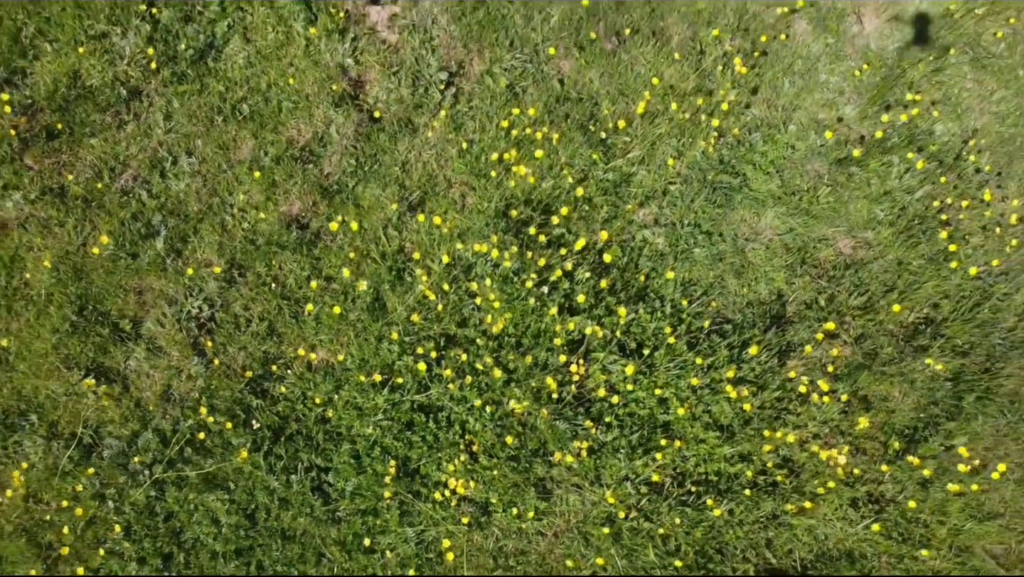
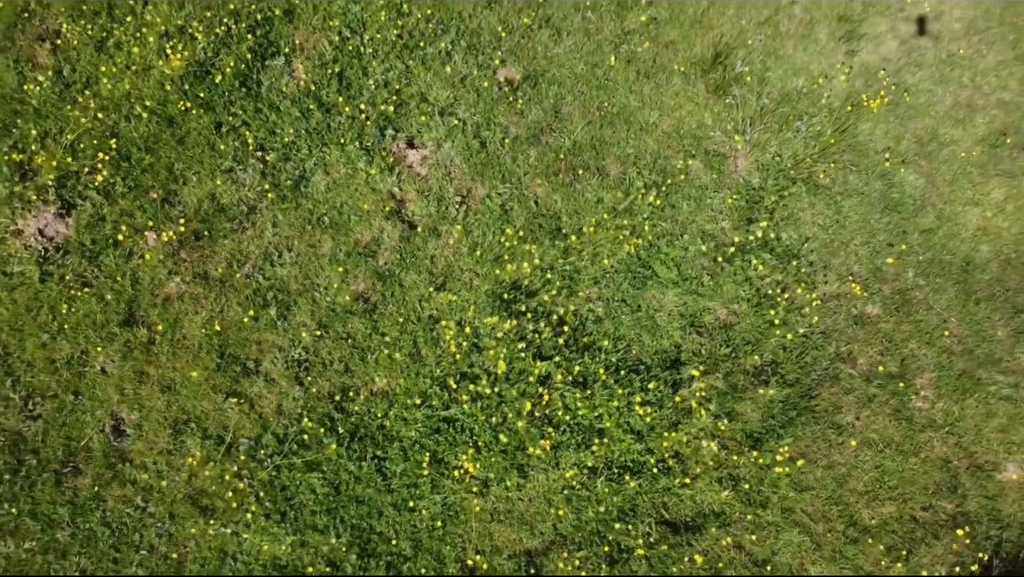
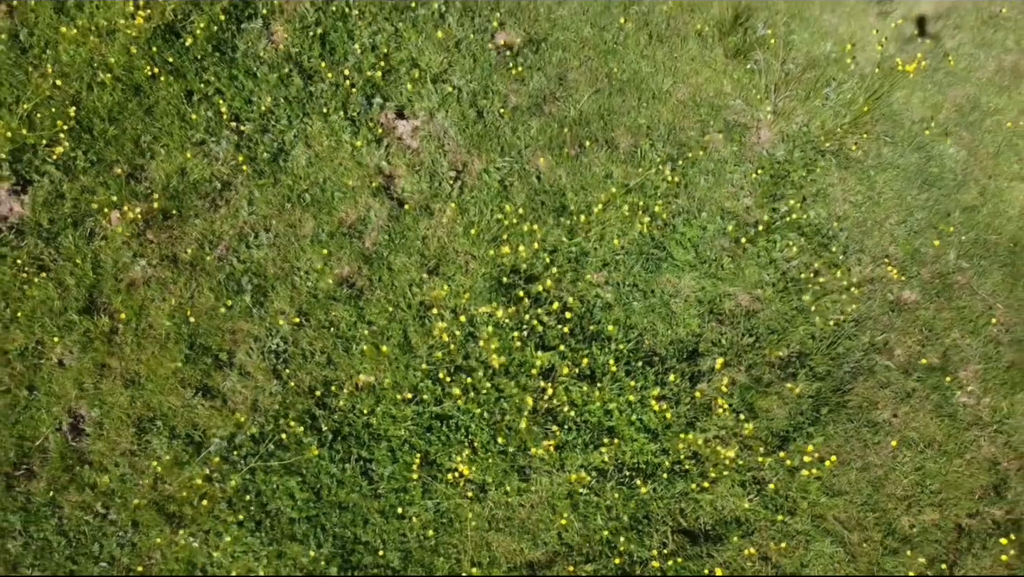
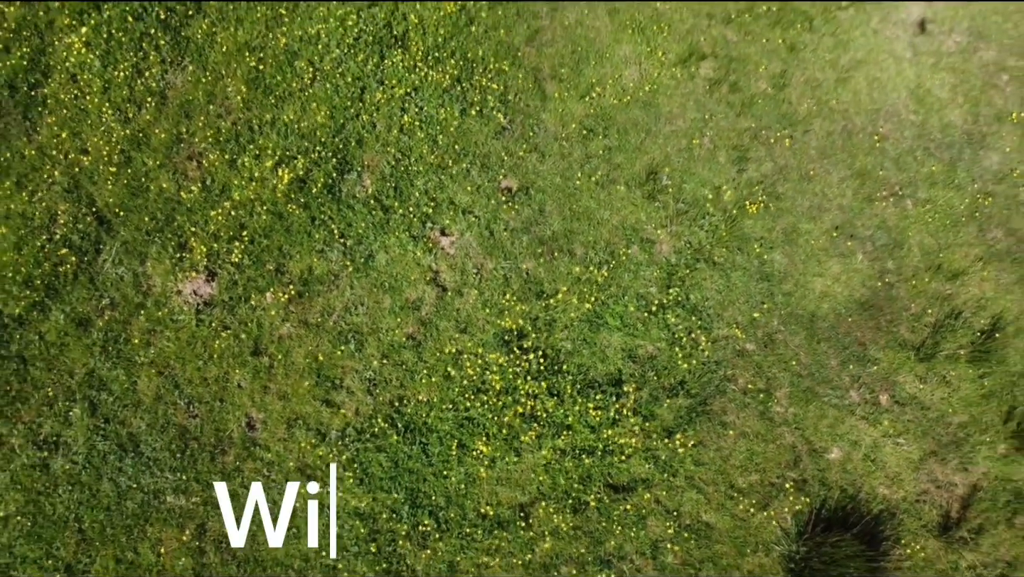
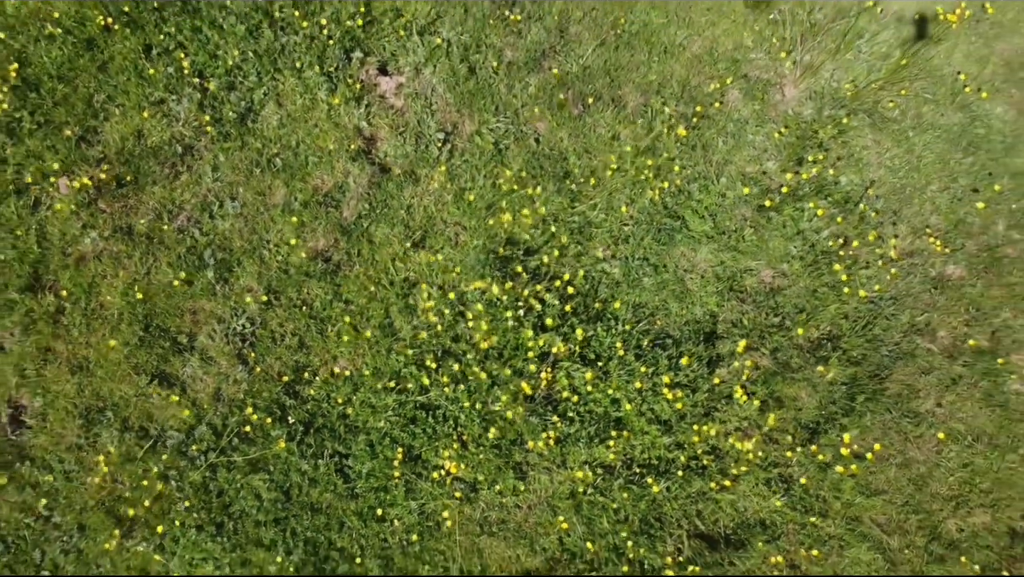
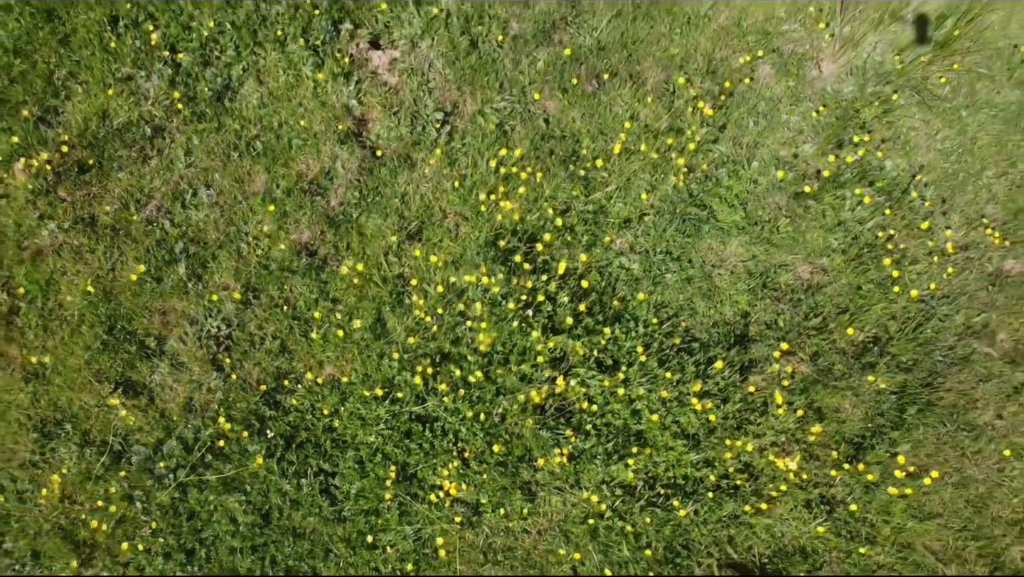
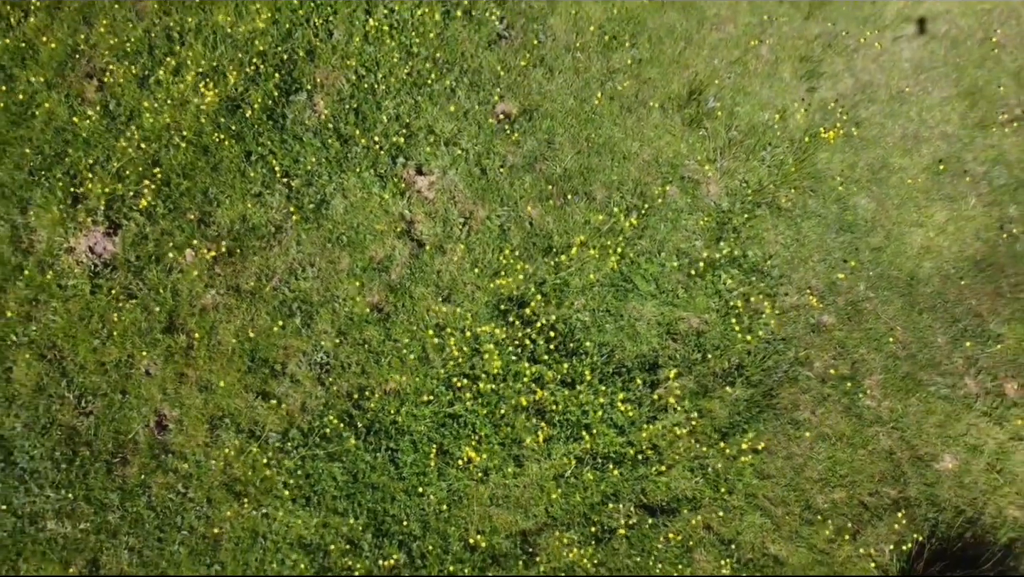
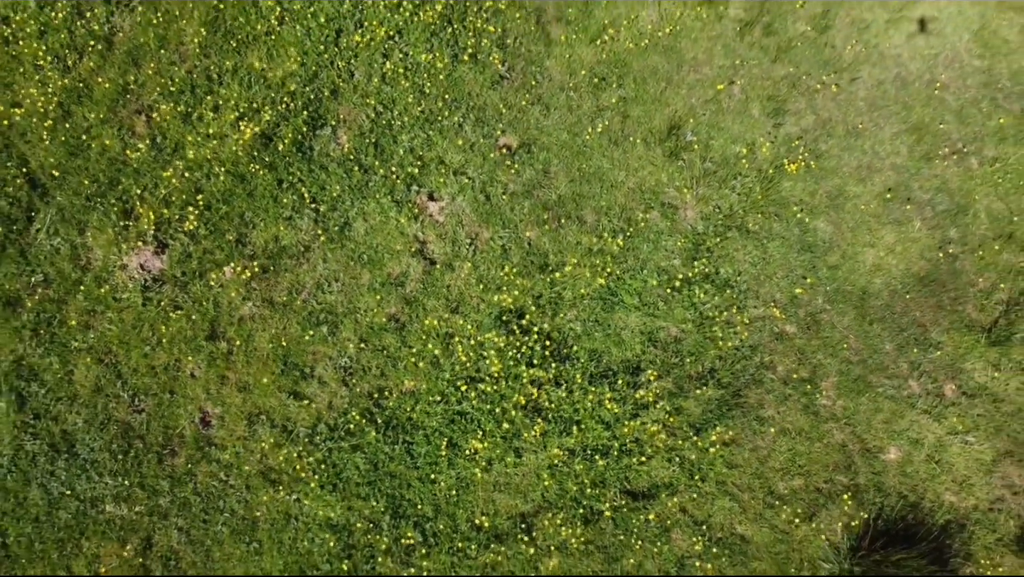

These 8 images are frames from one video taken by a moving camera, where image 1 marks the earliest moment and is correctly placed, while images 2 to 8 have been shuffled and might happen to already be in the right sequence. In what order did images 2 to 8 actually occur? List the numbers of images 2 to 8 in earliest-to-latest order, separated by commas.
6, 5, 3, 2, 7, 8, 4
